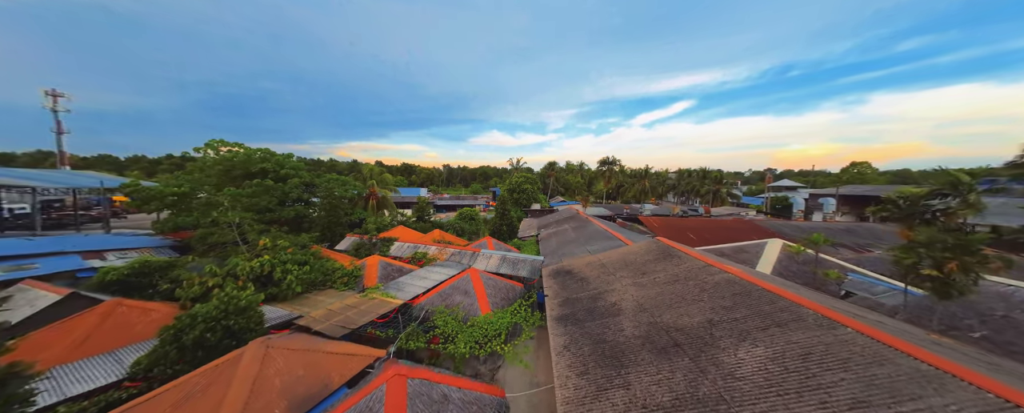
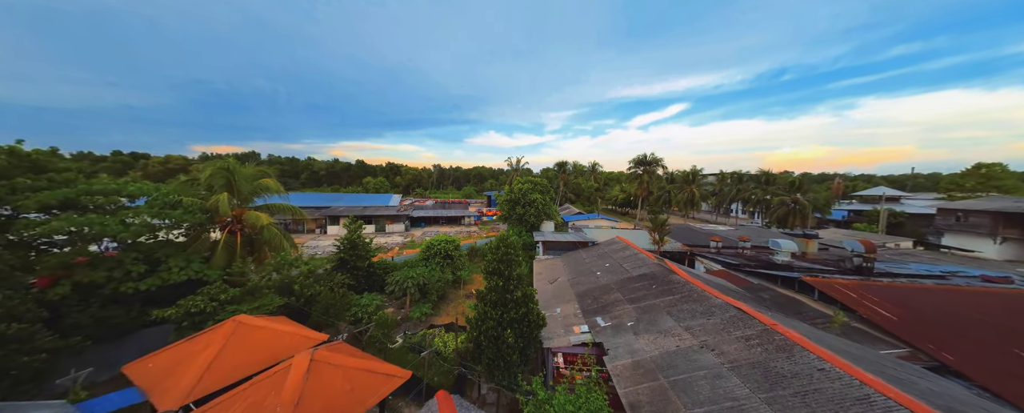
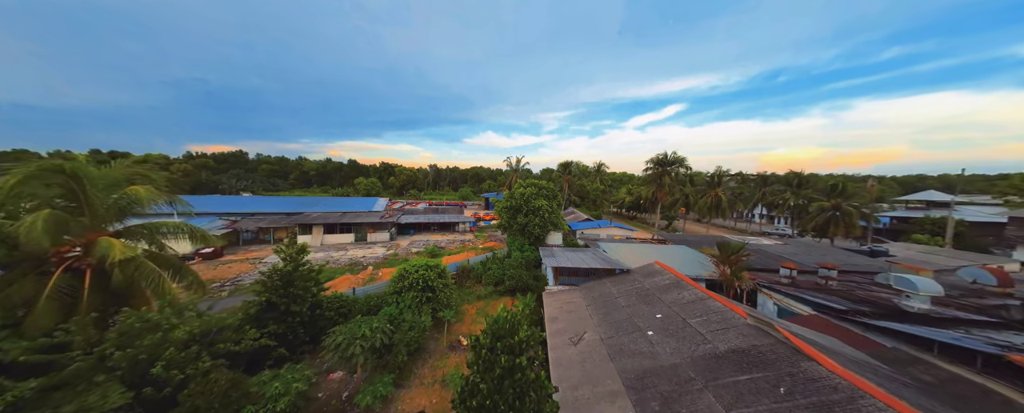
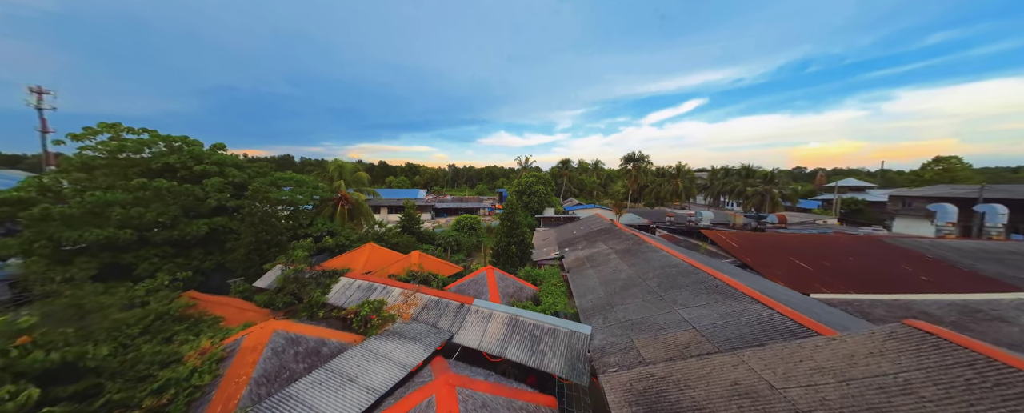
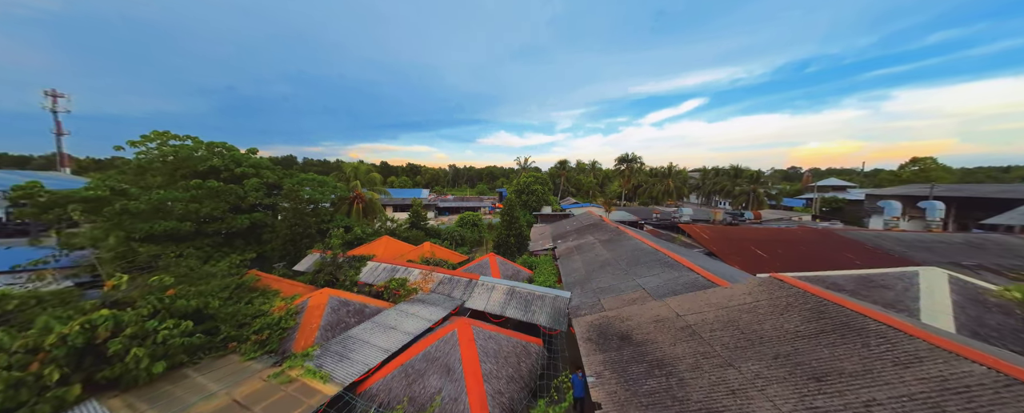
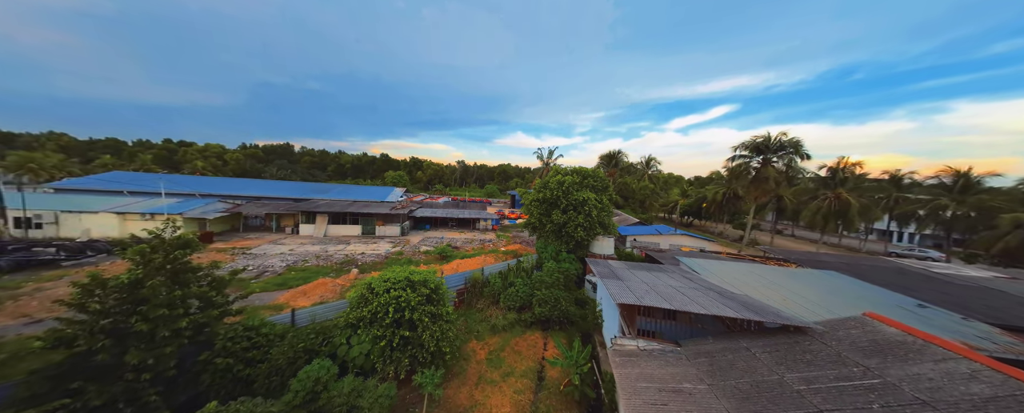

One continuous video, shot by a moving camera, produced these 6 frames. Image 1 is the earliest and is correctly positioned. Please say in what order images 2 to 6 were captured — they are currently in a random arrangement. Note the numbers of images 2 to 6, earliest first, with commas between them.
5, 4, 2, 3, 6
